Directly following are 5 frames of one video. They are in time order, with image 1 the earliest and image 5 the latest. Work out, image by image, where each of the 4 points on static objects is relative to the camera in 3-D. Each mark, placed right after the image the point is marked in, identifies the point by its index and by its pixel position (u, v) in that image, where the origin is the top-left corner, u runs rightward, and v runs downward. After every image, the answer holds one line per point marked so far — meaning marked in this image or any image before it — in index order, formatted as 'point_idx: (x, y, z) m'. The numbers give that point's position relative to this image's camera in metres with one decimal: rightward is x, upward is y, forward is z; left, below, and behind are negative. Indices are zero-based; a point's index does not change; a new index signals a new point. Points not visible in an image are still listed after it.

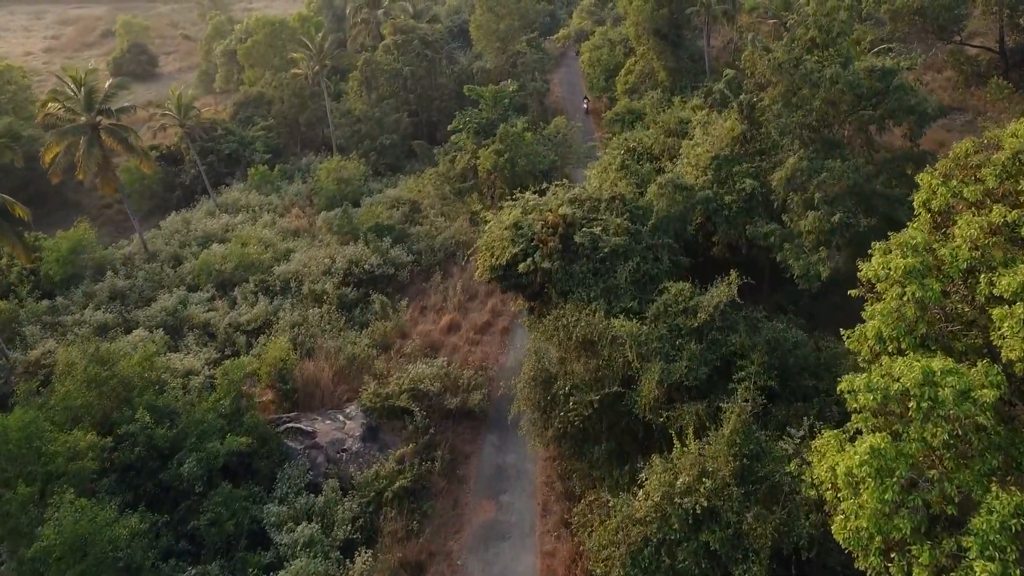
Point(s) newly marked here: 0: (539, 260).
0: (+0.6, +0.6, +18.5) m
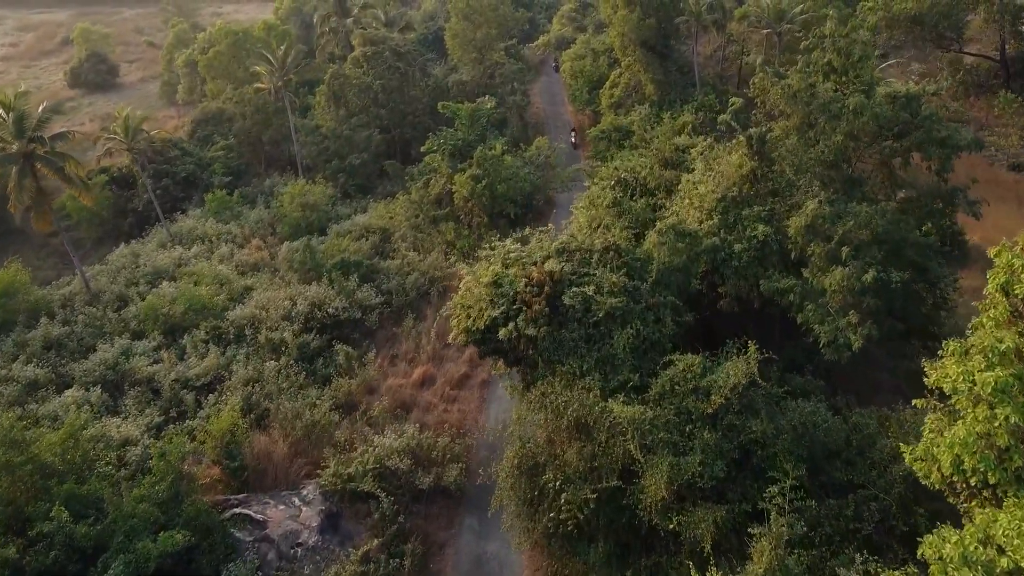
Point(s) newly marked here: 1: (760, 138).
0: (+0.2, -0.7, +15.9) m
1: (+5.5, +3.3, +18.1) m
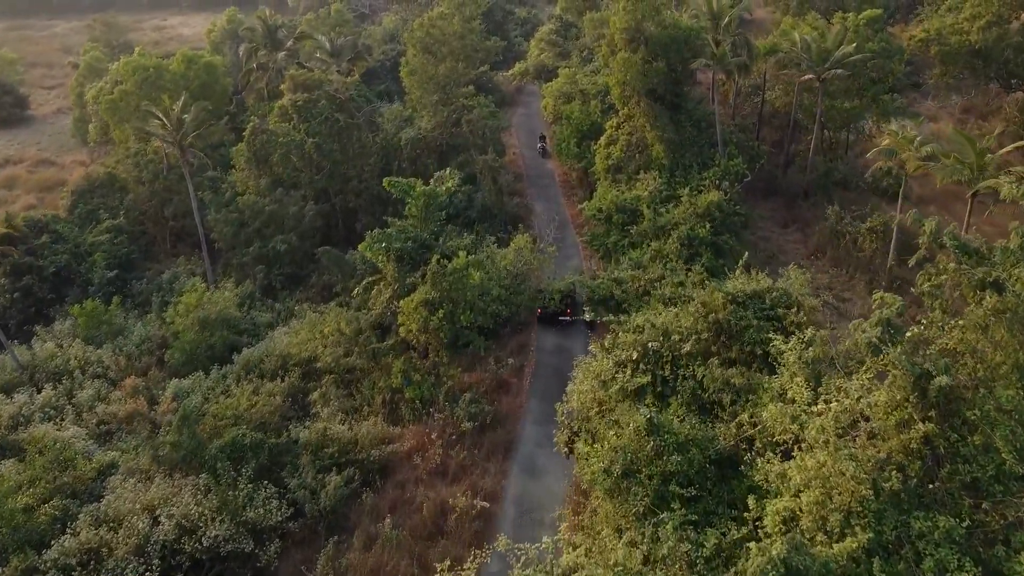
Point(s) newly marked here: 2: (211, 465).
0: (-0.2, -5.1, +7.5) m
1: (+5.1, -1.0, +9.7) m
2: (-6.9, -4.0, +18.6) m
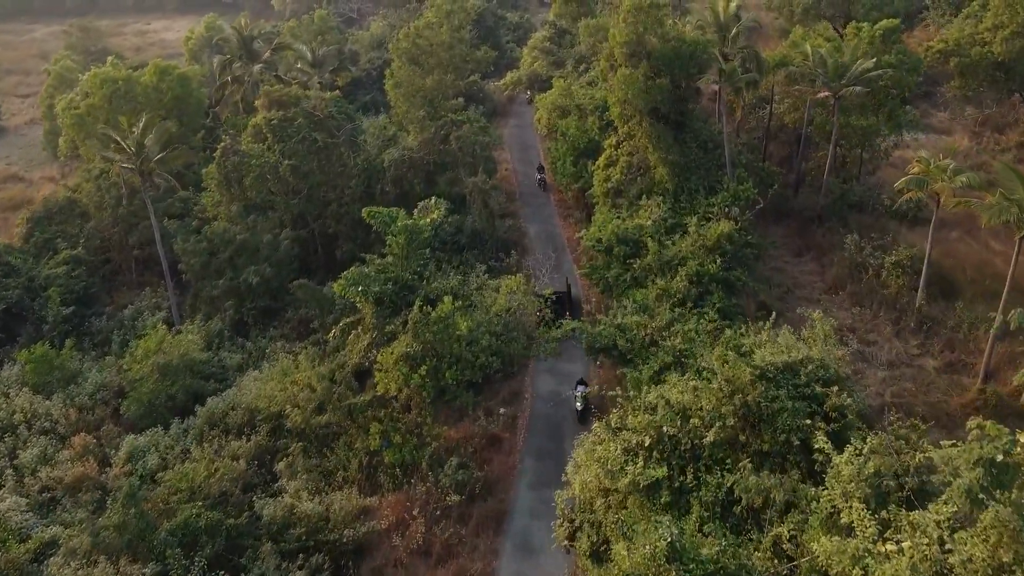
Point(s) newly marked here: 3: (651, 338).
0: (-0.2, -6.3, +5.2) m
1: (+4.9, -2.2, +7.5) m
2: (-7.0, -5.2, +16.3) m
3: (+3.4, -1.2, +19.6) m
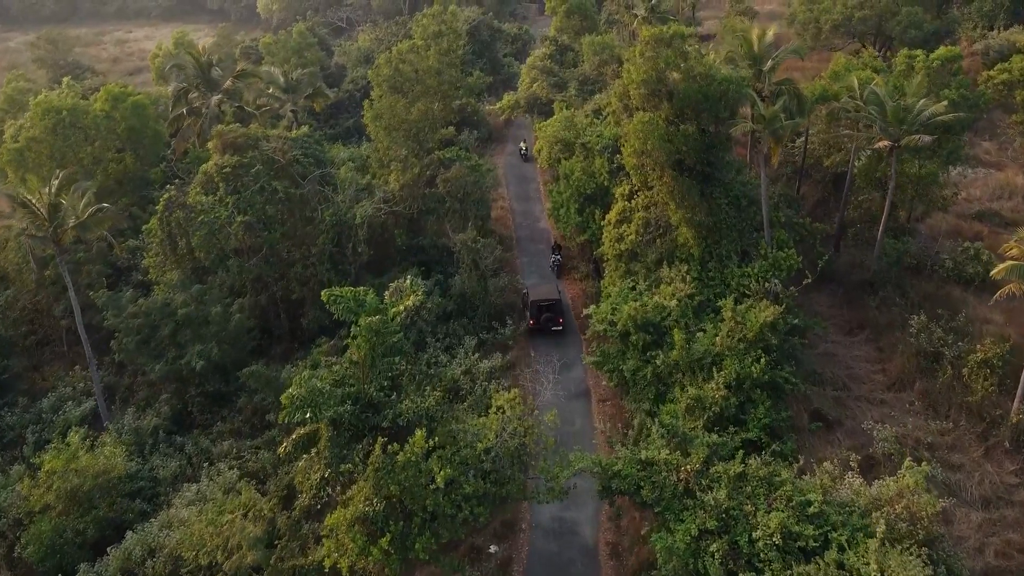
0: (-0.4, -8.7, +0.7) m
1: (+4.8, -4.6, +3.0) m
2: (-7.2, -7.7, +11.8) m
3: (+3.2, -3.6, +15.1) m
